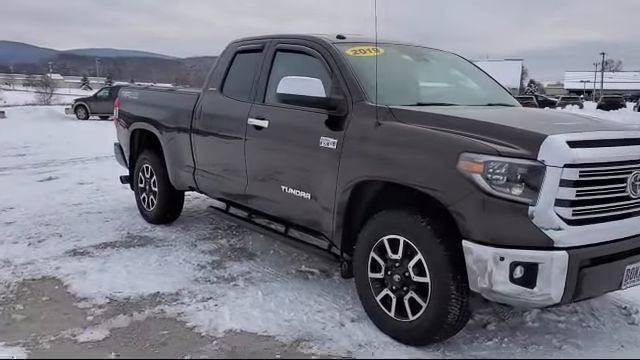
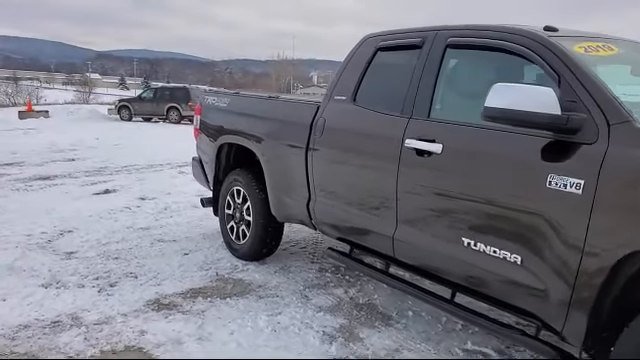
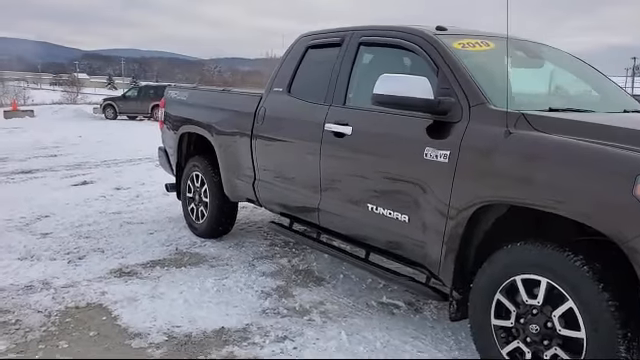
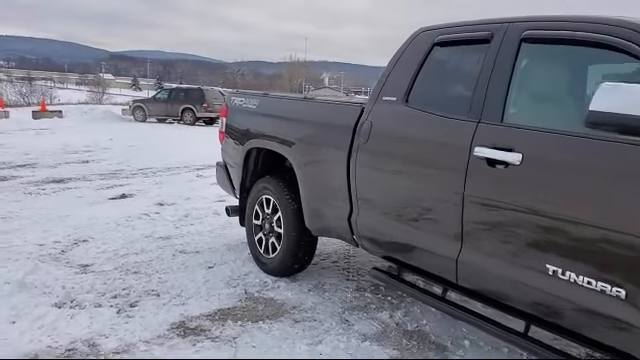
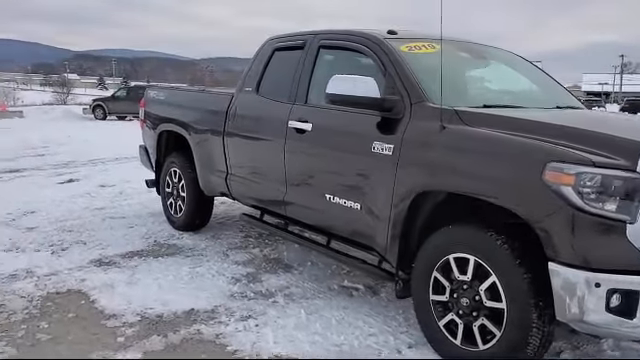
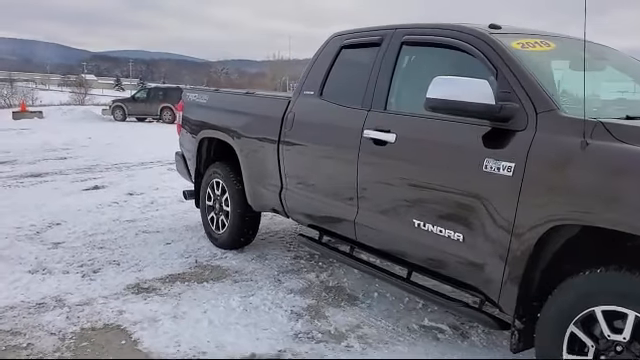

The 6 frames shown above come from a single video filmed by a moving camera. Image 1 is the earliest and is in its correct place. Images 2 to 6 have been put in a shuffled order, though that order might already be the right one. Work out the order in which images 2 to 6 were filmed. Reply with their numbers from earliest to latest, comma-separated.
5, 3, 6, 2, 4
